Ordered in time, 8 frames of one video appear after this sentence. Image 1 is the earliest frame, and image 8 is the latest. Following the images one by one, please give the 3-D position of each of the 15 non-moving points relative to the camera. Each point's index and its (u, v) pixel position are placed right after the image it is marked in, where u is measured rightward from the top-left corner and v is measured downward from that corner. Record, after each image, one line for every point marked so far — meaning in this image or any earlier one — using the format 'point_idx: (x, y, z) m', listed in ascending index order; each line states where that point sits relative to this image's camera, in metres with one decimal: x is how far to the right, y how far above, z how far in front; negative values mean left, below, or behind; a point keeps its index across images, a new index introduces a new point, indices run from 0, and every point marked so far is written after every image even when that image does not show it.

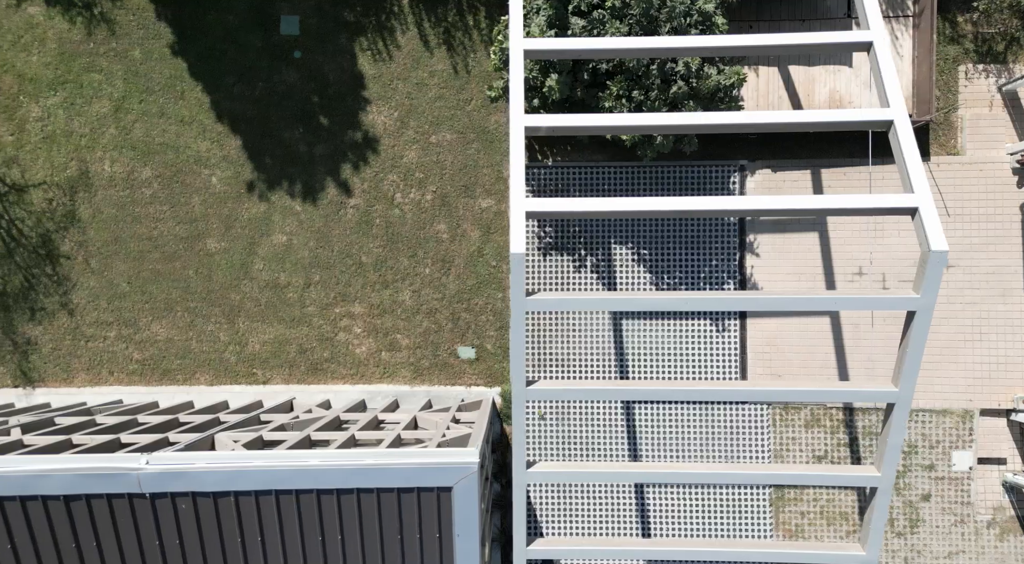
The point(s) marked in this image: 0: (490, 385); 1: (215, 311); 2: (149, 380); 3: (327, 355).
0: (-0.3, -1.2, +9.4) m
1: (-3.5, -0.3, +9.3) m
2: (-4.3, -1.2, +9.2) m
3: (-2.2, -0.9, +9.4) m
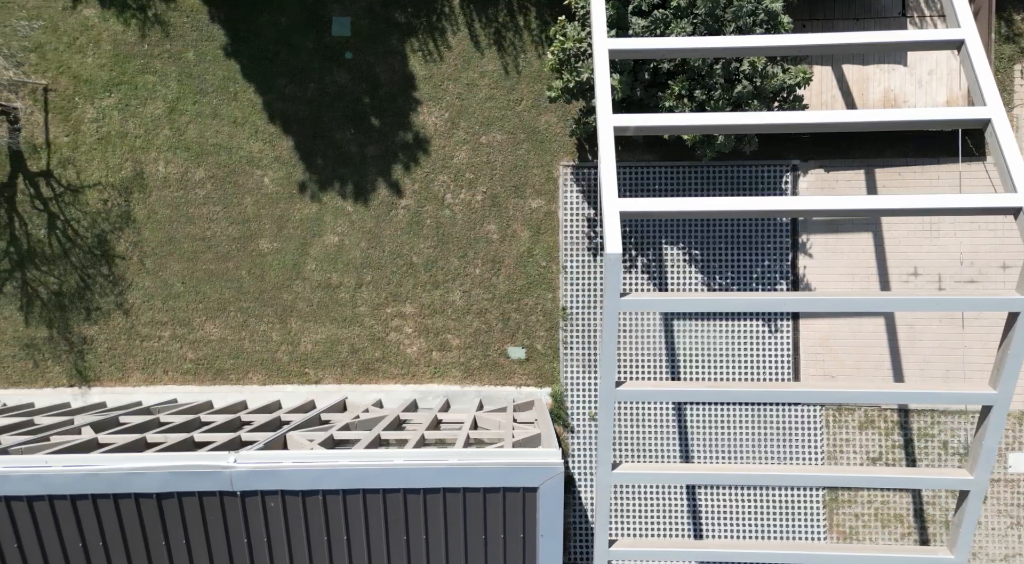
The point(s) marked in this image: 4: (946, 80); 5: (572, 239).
0: (+0.3, -1.2, +9.4) m
1: (-2.9, -0.3, +9.4) m
2: (-3.7, -1.2, +9.3) m
3: (-1.6, -0.9, +9.4) m
4: (+5.0, +2.3, +9.1) m
5: (+0.7, +0.5, +9.4) m
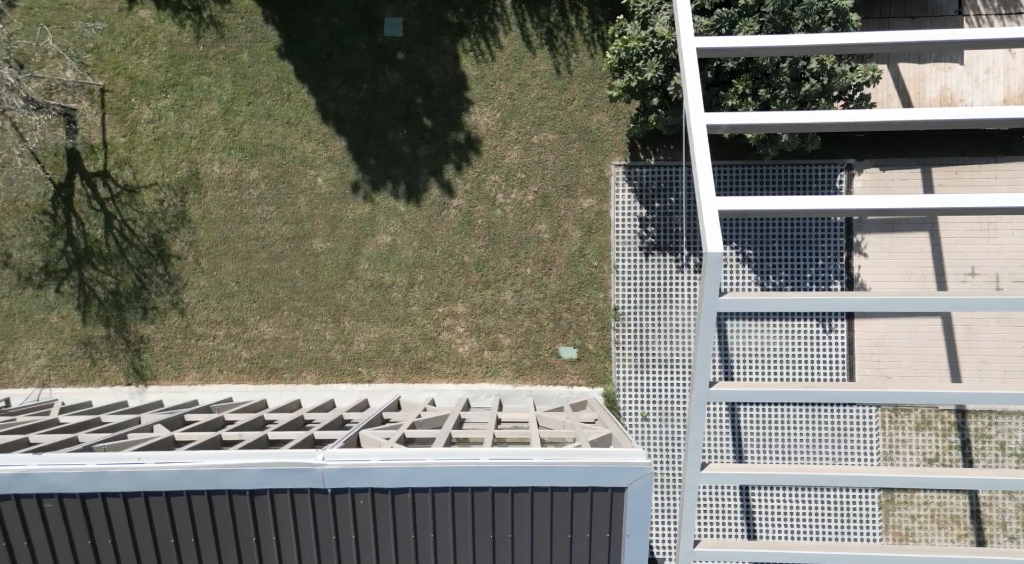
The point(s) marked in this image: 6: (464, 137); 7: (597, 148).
0: (+1.0, -1.2, +9.4) m
1: (-2.3, -0.3, +9.4) m
2: (-3.0, -1.1, +9.3) m
3: (-1.0, -0.9, +9.4) m
4: (+5.6, +2.3, +9.0) m
5: (+1.3, +0.5, +9.4) m
6: (-0.6, +1.8, +9.5) m
7: (+1.0, +1.6, +9.5) m
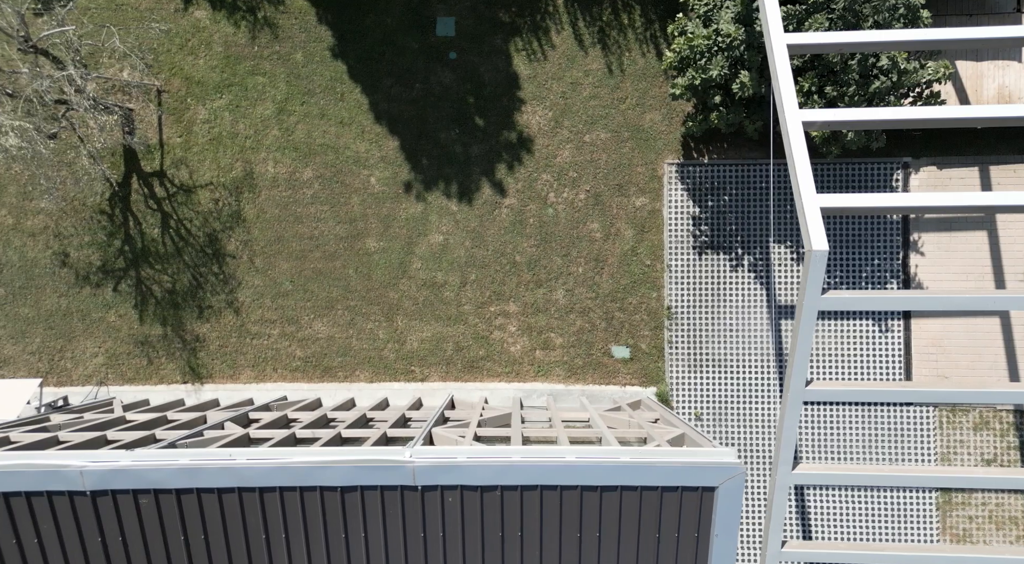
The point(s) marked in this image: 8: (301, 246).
0: (+1.6, -1.2, +9.4) m
1: (-1.7, -0.3, +9.4) m
2: (-2.4, -1.1, +9.4) m
3: (-0.4, -0.9, +9.5) m
4: (+6.3, +2.3, +8.9) m
5: (+2.0, +0.5, +9.4) m
6: (0.0, +1.8, +9.5) m
7: (+1.7, +1.6, +9.5) m
8: (-2.5, +0.4, +9.4) m
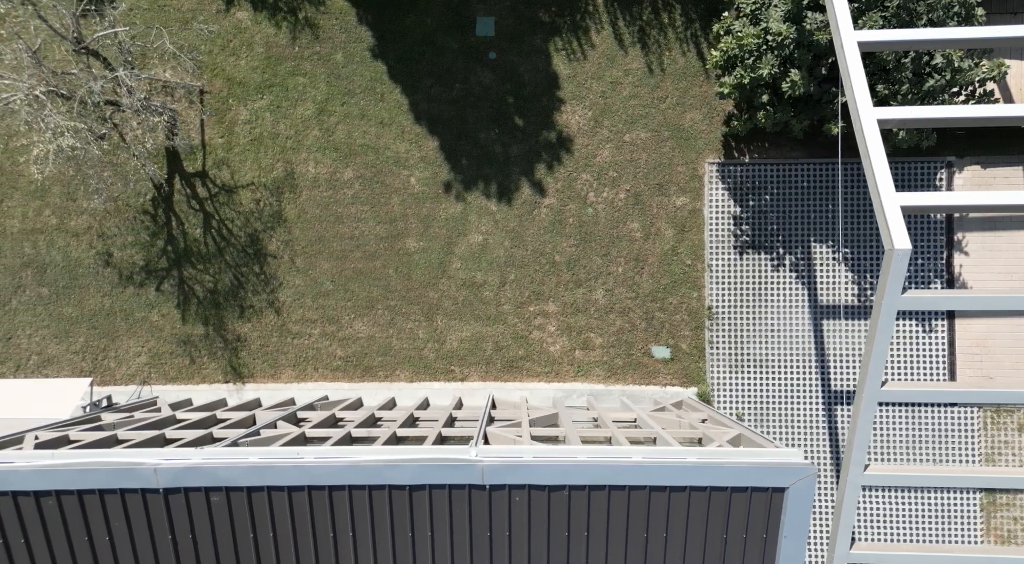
0: (+2.1, -1.2, +9.4) m
1: (-1.2, -0.3, +9.4) m
2: (-1.9, -1.1, +9.4) m
3: (+0.1, -0.9, +9.5) m
4: (+6.7, +2.3, +8.8) m
5: (+2.4, +0.5, +9.4) m
6: (+0.5, +1.8, +9.5) m
7: (+2.1, +1.6, +9.4) m
8: (-2.0, +0.4, +9.4) m
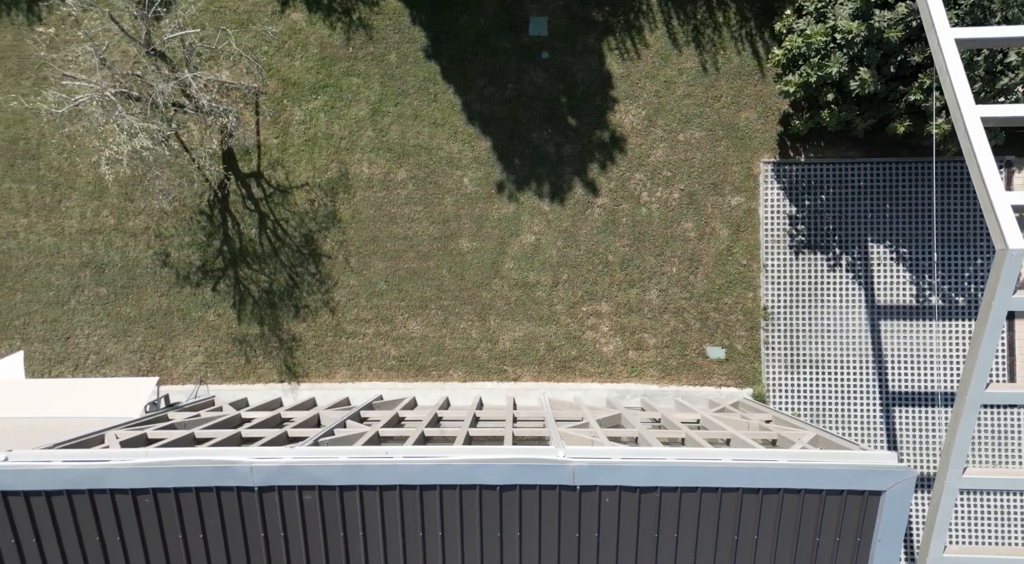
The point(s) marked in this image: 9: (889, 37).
0: (+2.7, -1.2, +9.3) m
1: (-0.5, -0.3, +9.5) m
2: (-1.3, -1.1, +9.4) m
3: (+0.8, -0.9, +9.4) m
4: (+7.4, +2.3, +8.7) m
5: (+3.1, +0.5, +9.3) m
6: (+1.2, +1.8, +9.5) m
7: (+2.8, +1.6, +9.4) m
8: (-1.4, +0.4, +9.5) m
9: (+3.4, +2.2, +7.2) m
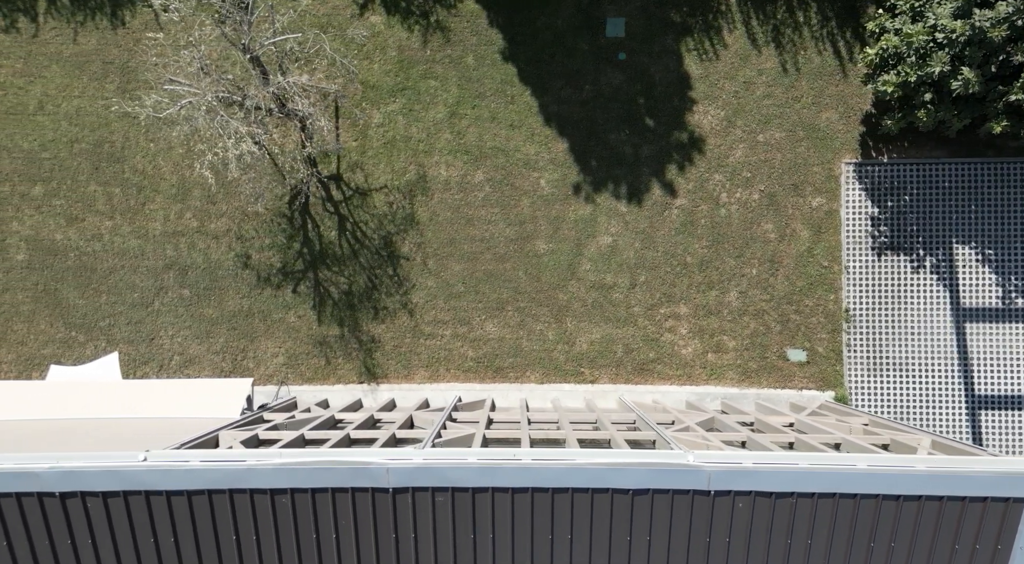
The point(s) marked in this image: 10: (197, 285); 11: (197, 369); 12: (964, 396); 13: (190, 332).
0: (+3.6, -1.3, +9.2) m
1: (+0.4, -0.3, +9.4) m
2: (-0.3, -1.2, +9.4) m
3: (+1.7, -0.9, +9.4) m
4: (+8.3, +2.3, +8.5) m
5: (+4.0, +0.5, +9.2) m
6: (+2.1, +1.7, +9.4) m
7: (+3.7, +1.6, +9.3) m
8: (-0.5, +0.4, +9.5) m
9: (+4.3, +2.2, +7.1) m
10: (-3.7, 0.0, +9.3) m
11: (-3.8, -1.0, +9.3) m
12: (+5.2, -1.3, +9.0) m
13: (-3.8, -0.6, +9.3) m
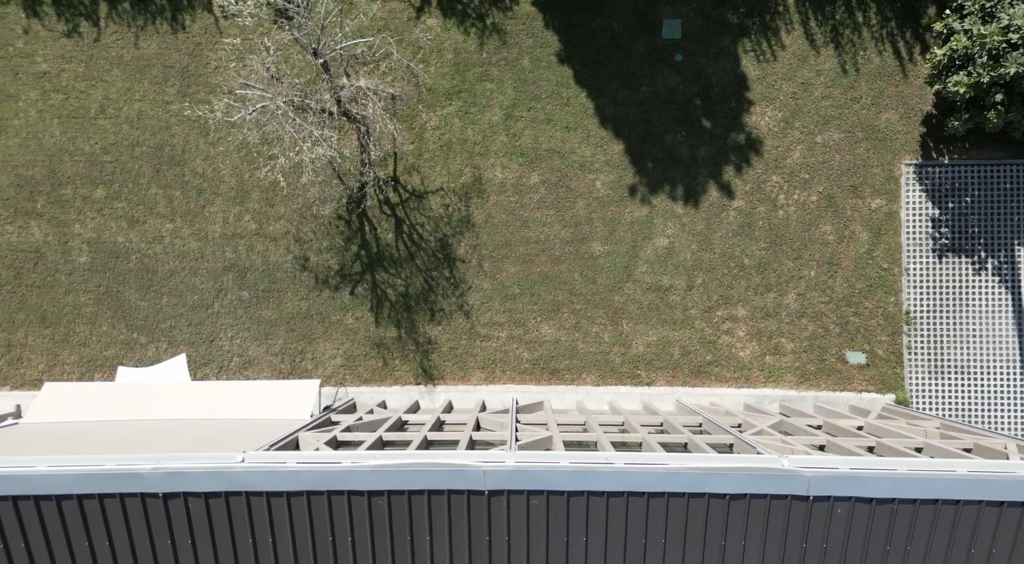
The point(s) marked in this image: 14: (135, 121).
0: (+4.3, -1.3, +9.2) m
1: (+1.1, -0.4, +9.4) m
2: (+0.3, -1.2, +9.4) m
3: (+2.4, -0.9, +9.4) m
4: (+8.9, +2.3, +8.3) m
5: (+4.7, +0.5, +9.1) m
6: (+2.8, +1.7, +9.4) m
7: (+4.4, +1.6, +9.2) m
8: (+0.2, +0.4, +9.5) m
9: (+5.0, +2.2, +7.0) m
10: (-3.1, -0.1, +9.4) m
11: (-3.1, -1.1, +9.4) m
12: (+5.9, -1.3, +8.9) m
13: (-3.2, -0.6, +9.4) m
14: (-4.5, +1.9, +9.5) m
